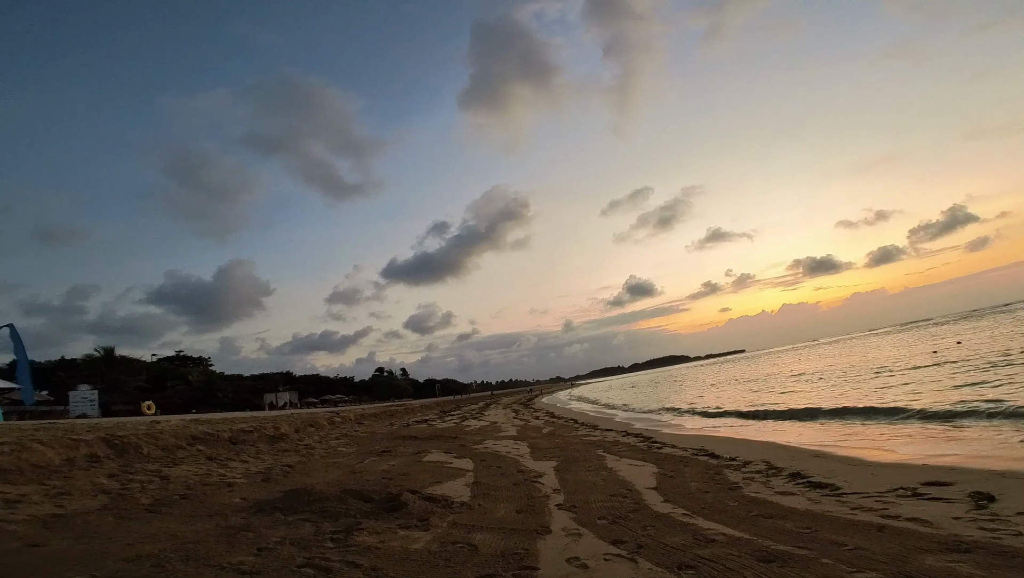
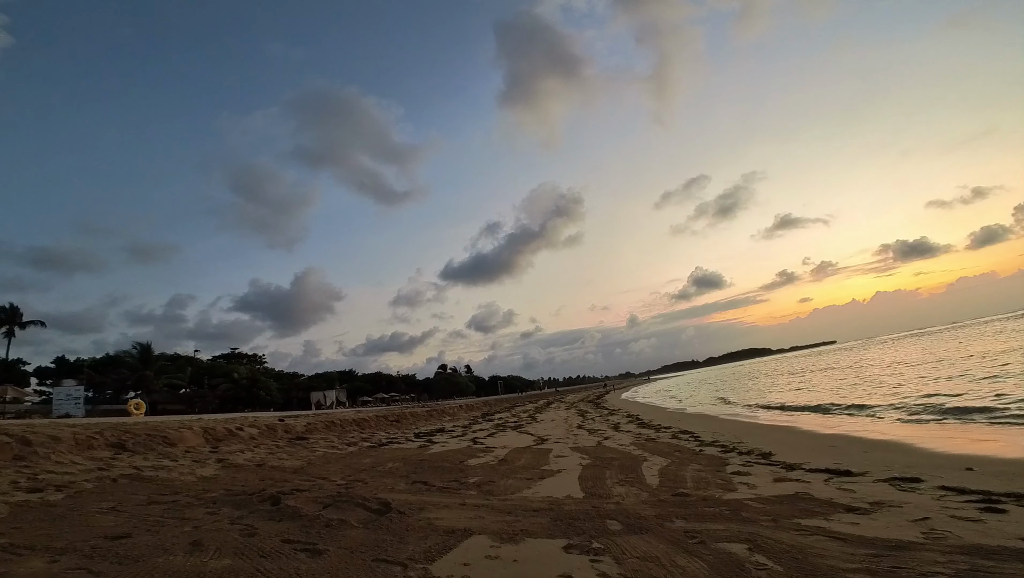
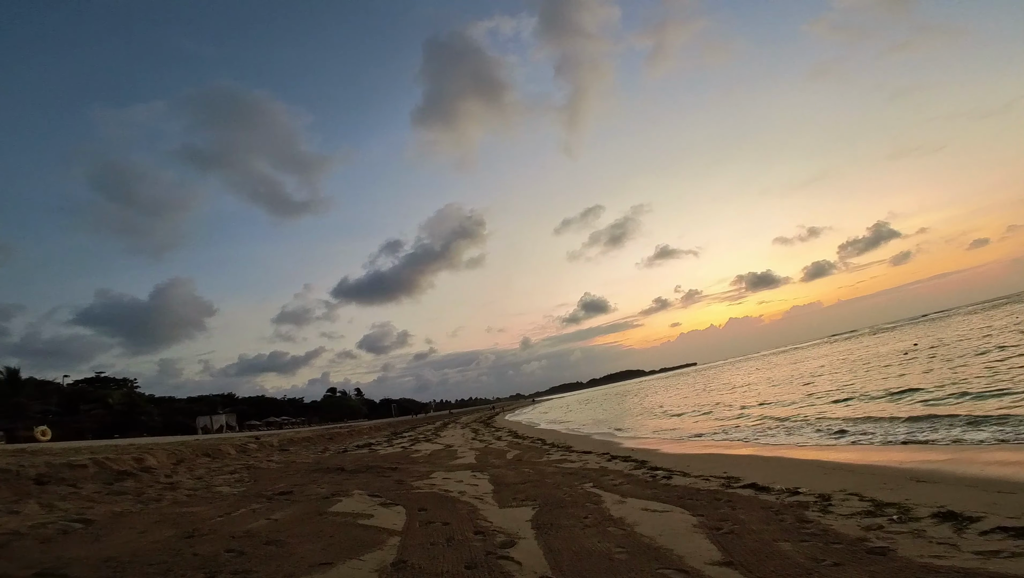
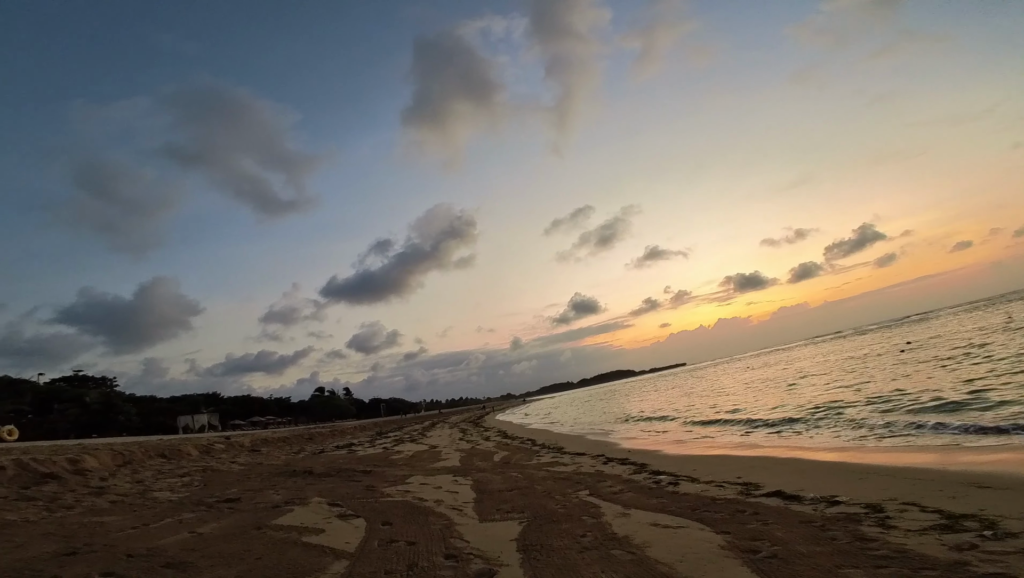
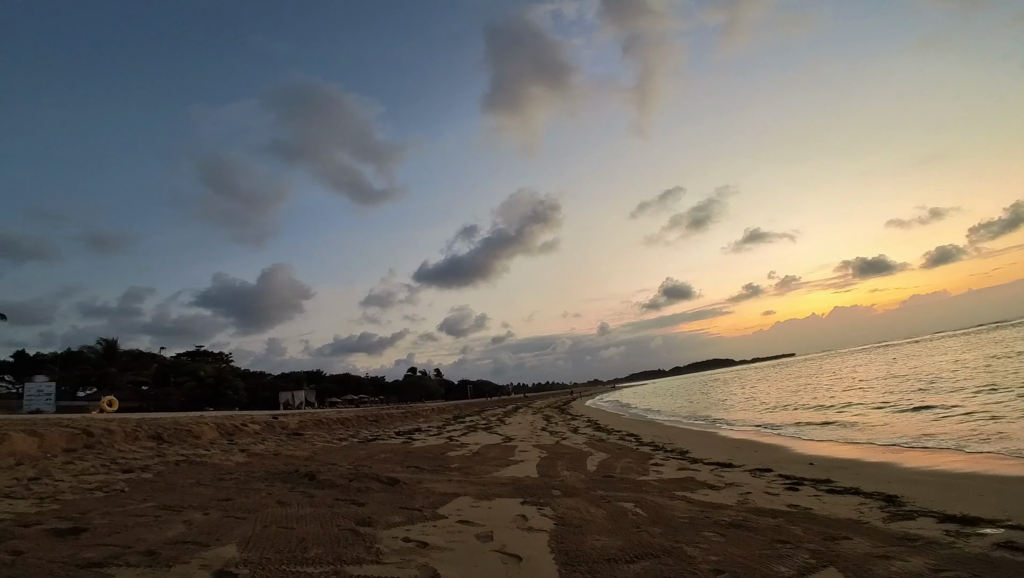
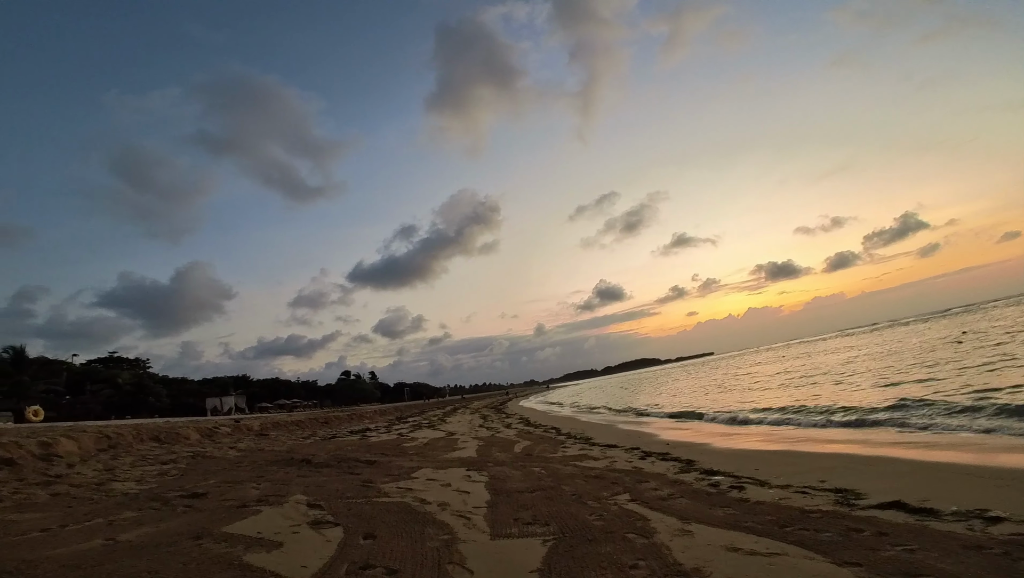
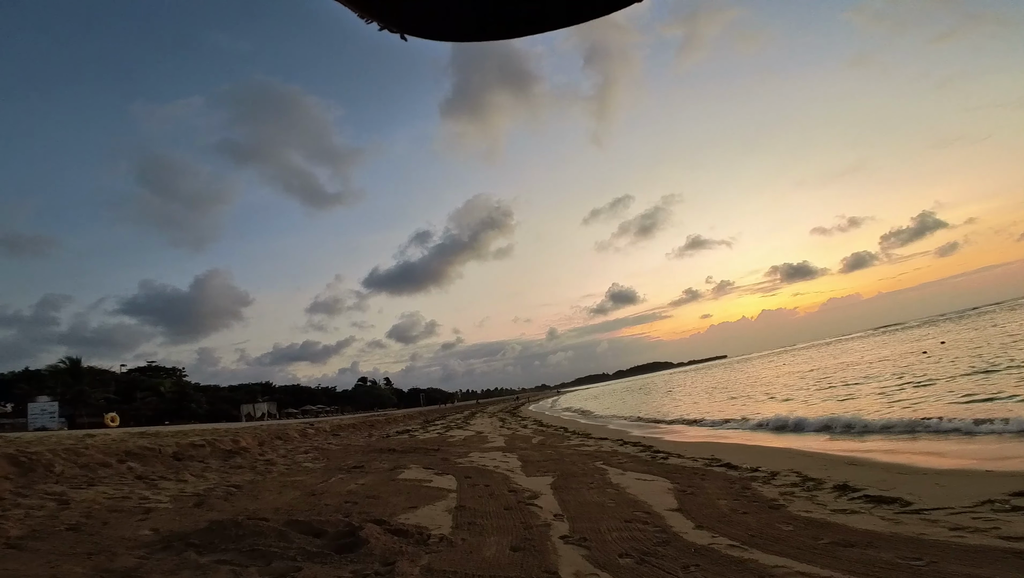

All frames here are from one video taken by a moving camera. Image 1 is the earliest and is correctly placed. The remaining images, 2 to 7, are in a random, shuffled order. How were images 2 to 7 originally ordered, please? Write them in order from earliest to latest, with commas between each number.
7, 3, 4, 6, 5, 2
